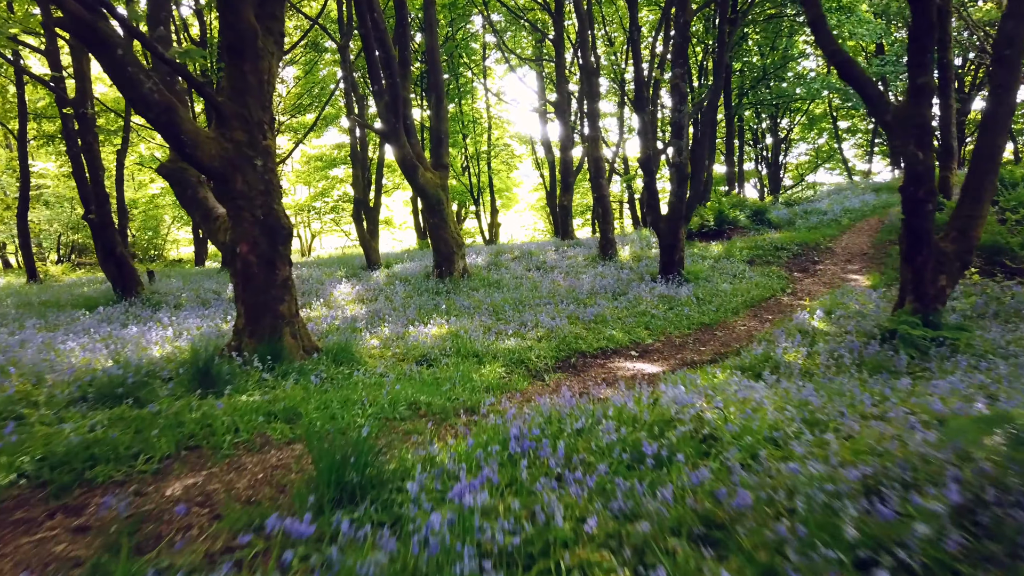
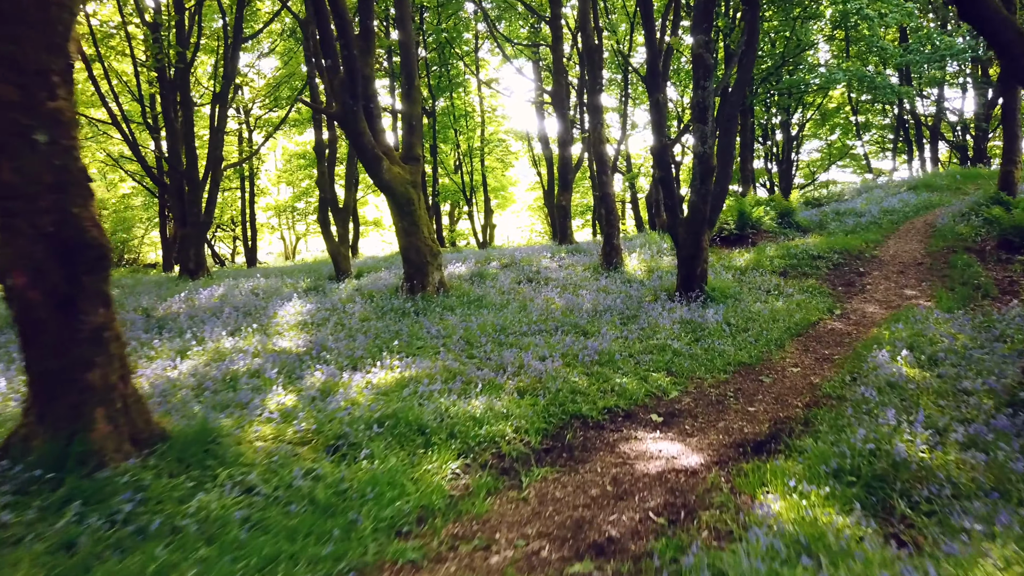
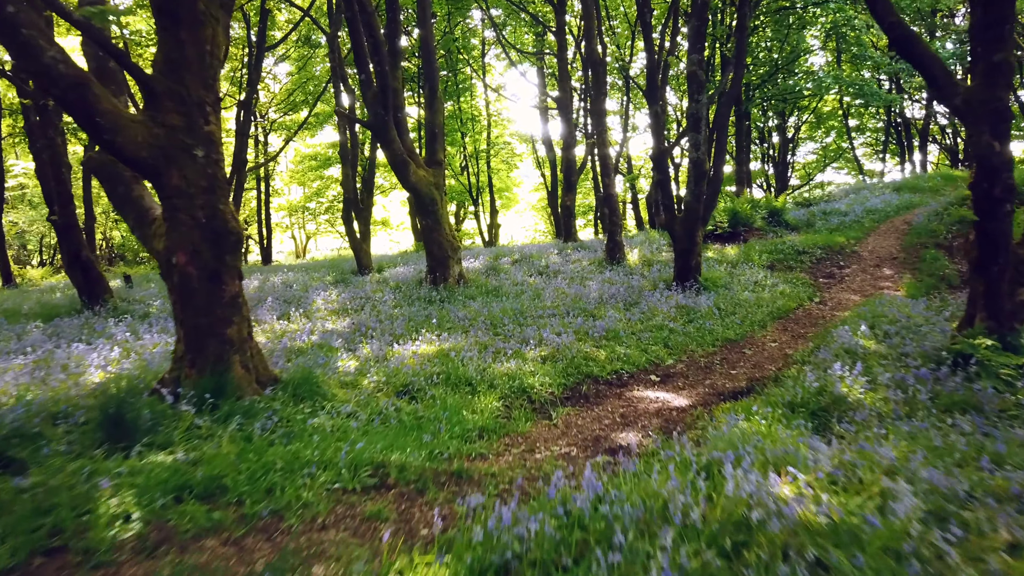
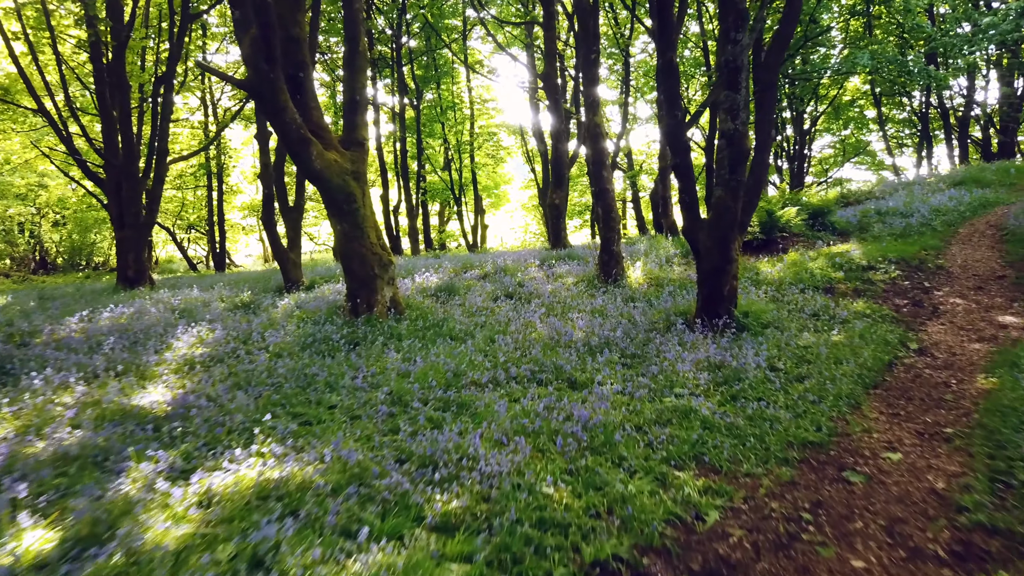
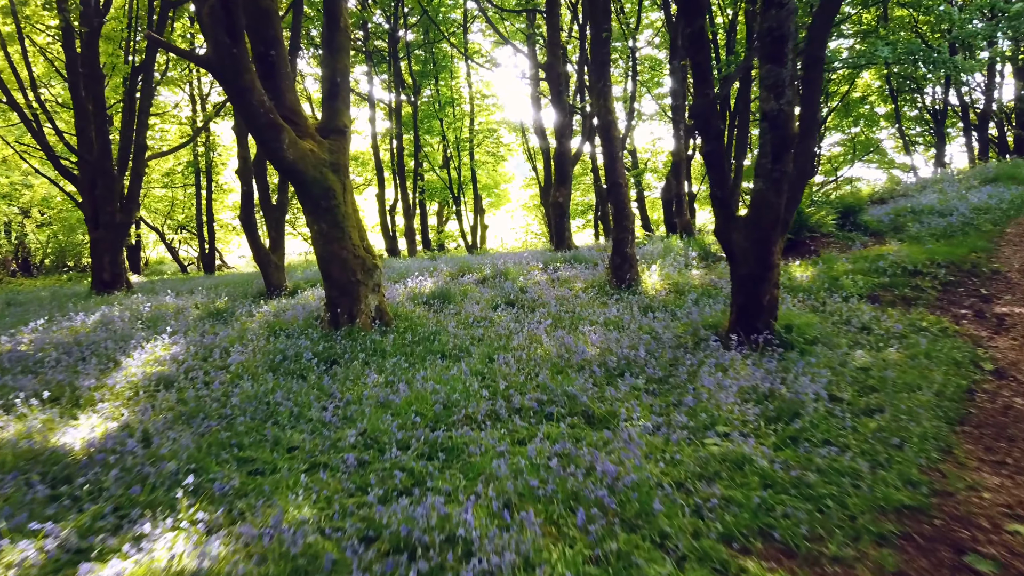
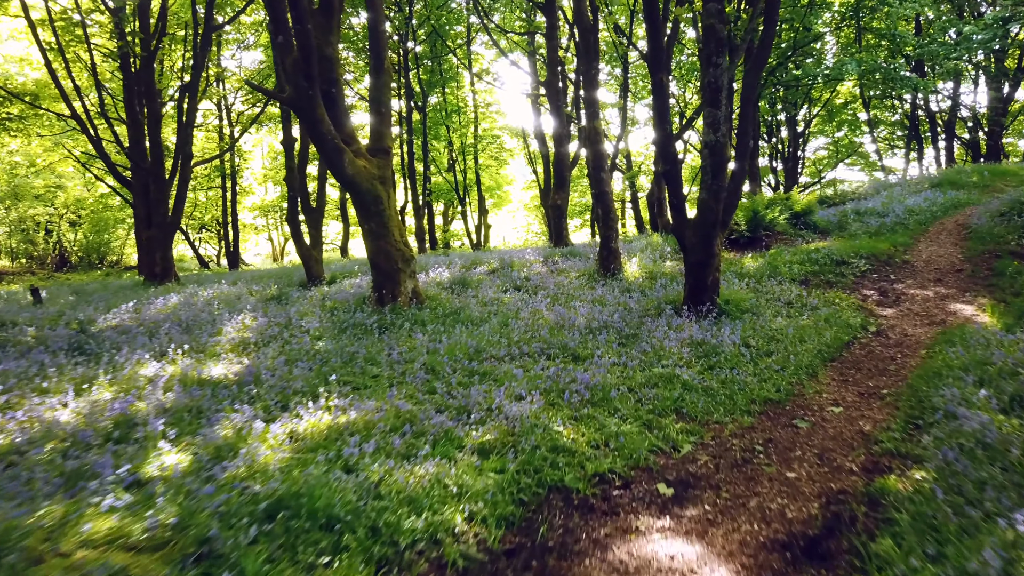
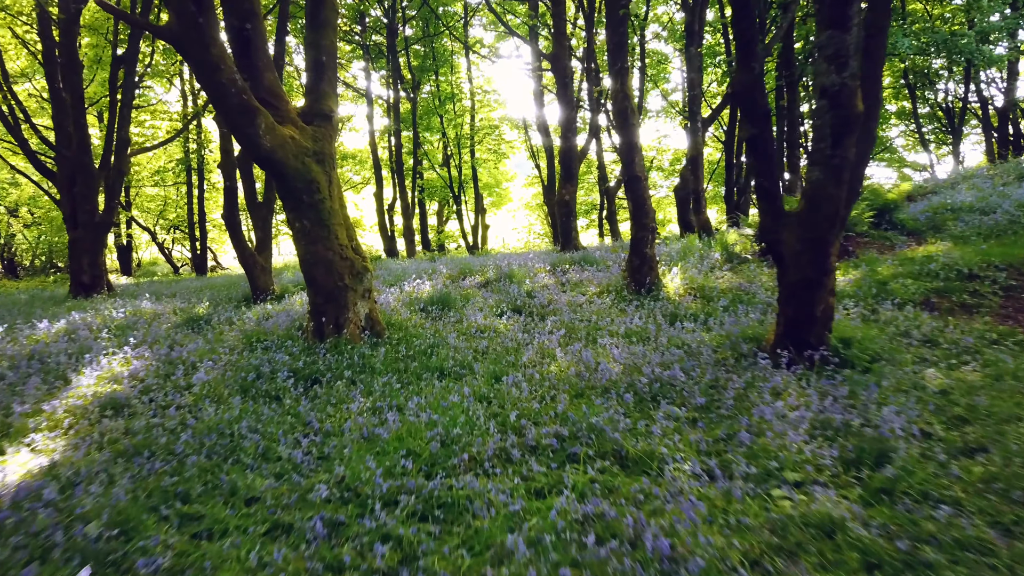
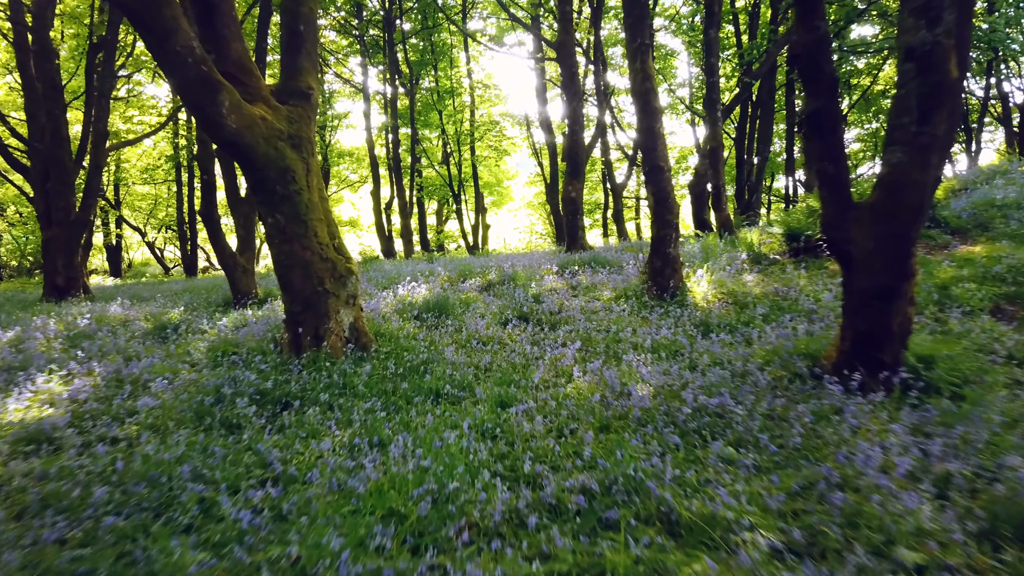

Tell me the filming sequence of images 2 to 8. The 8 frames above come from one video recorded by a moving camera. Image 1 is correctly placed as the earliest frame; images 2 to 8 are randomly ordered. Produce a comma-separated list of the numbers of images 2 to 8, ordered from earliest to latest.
3, 2, 6, 4, 5, 7, 8
